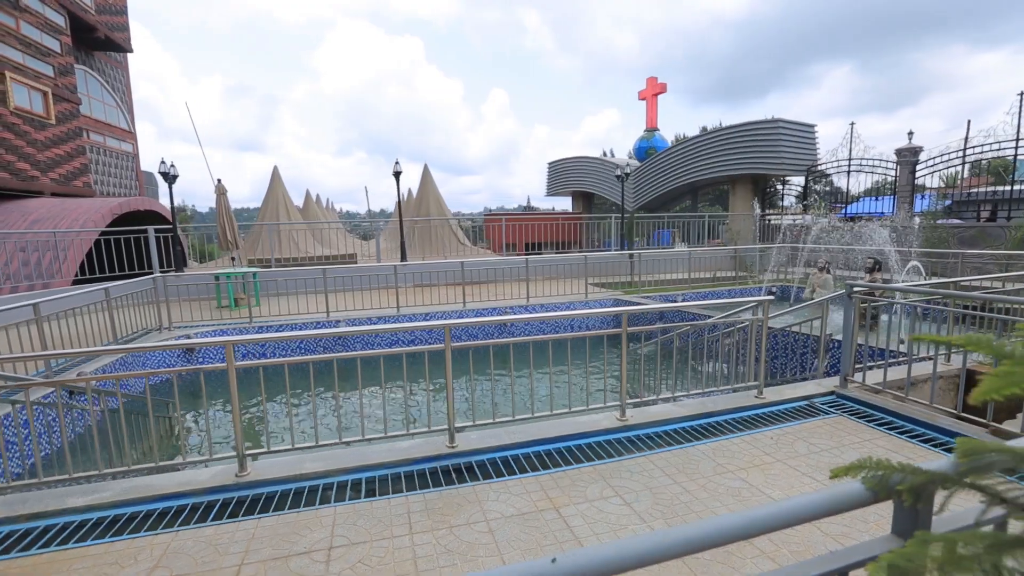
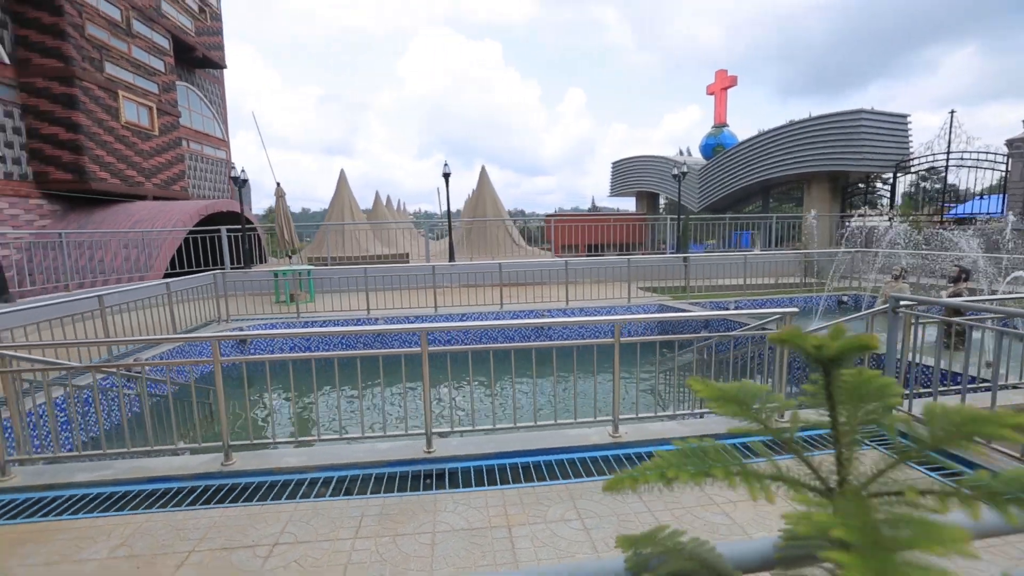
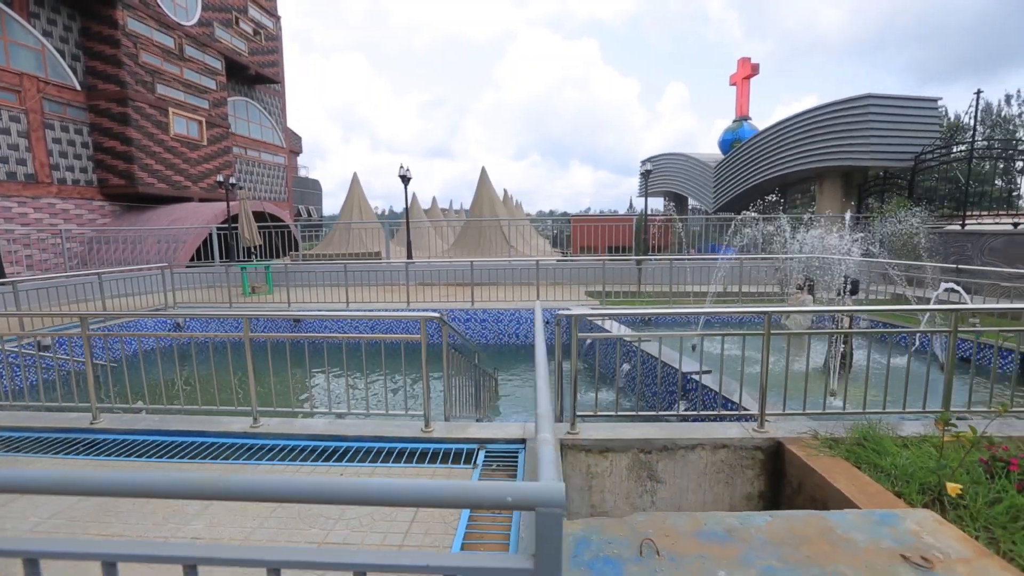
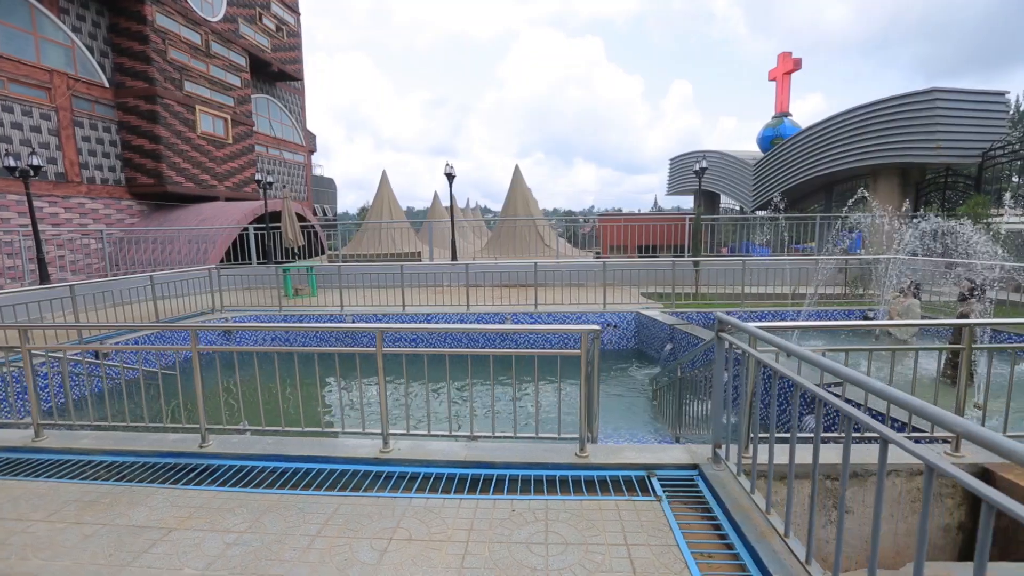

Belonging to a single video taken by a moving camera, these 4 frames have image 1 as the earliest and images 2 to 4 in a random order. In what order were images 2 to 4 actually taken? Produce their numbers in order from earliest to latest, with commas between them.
2, 4, 3
